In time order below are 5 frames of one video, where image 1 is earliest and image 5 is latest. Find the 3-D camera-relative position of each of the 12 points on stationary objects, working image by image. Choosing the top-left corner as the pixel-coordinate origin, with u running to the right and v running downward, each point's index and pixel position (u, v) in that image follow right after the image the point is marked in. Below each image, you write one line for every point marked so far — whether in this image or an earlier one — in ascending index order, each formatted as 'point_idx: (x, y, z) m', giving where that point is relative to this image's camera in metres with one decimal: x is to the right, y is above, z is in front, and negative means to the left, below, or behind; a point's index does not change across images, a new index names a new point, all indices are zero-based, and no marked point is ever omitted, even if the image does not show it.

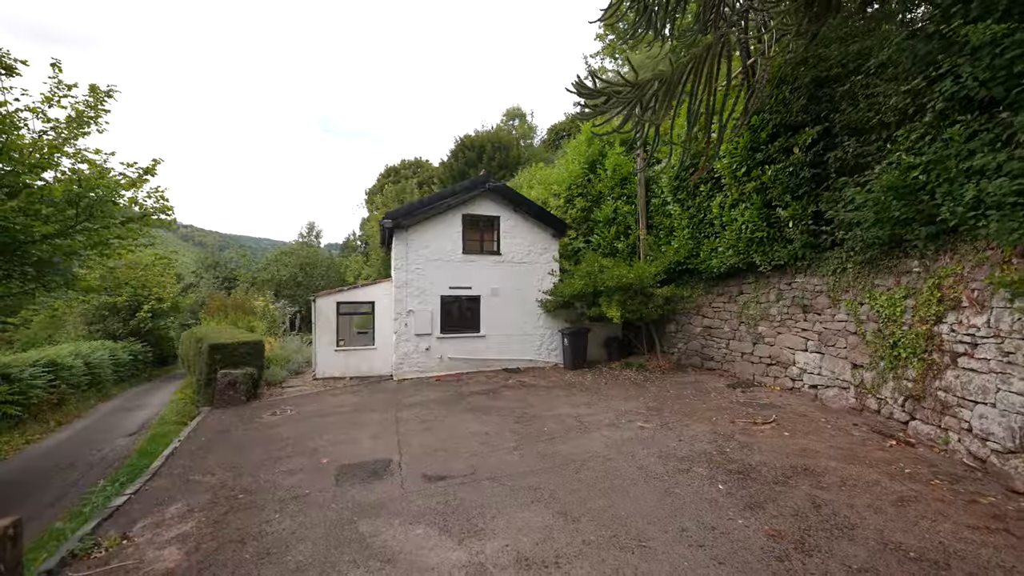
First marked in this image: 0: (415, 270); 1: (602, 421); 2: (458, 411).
0: (-2.8, +0.5, +10.0) m
1: (+1.6, -2.3, +5.9) m
2: (-1.0, -2.4, +6.8) m
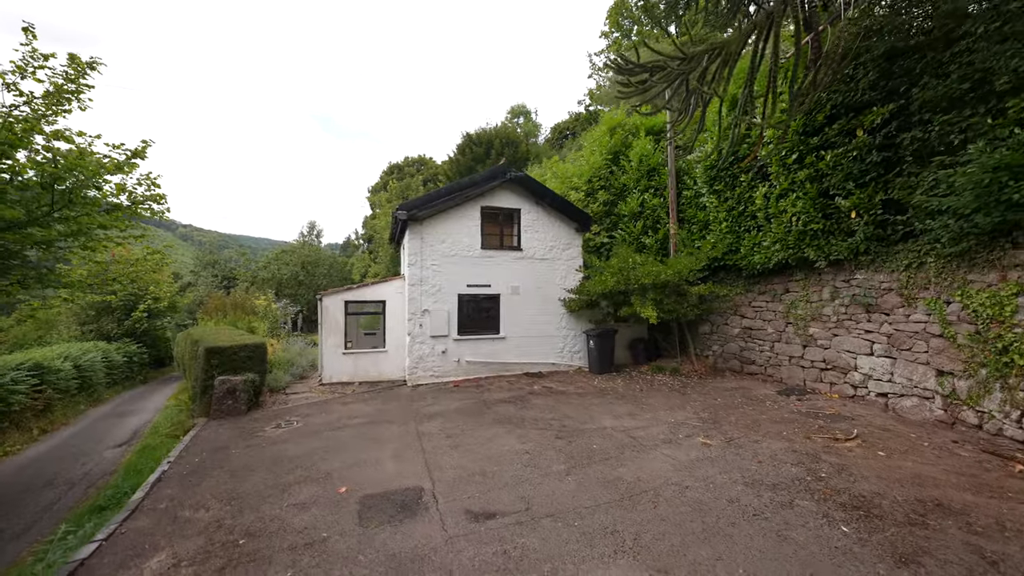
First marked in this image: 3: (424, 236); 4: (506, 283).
0: (-2.2, +0.6, +9.3) m
1: (+2.2, -2.2, +5.2) m
2: (-0.4, -2.4, +6.0) m
3: (-2.3, +1.4, +9.3) m
4: (-0.2, +0.1, +9.9) m
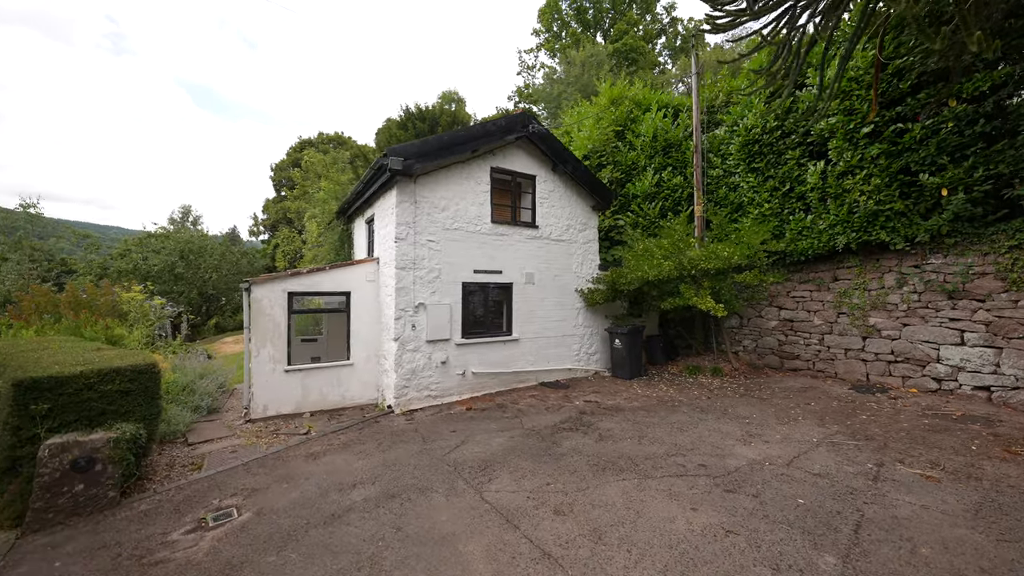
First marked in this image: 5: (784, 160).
0: (-1.6, +0.9, +6.6) m
1: (+3.6, -2.0, +3.6) m
2: (+0.8, -2.1, +3.9) m
3: (-1.7, +1.7, +6.6) m
4: (+0.2, +0.4, +7.7) m
5: (+6.1, +2.9, +7.8) m
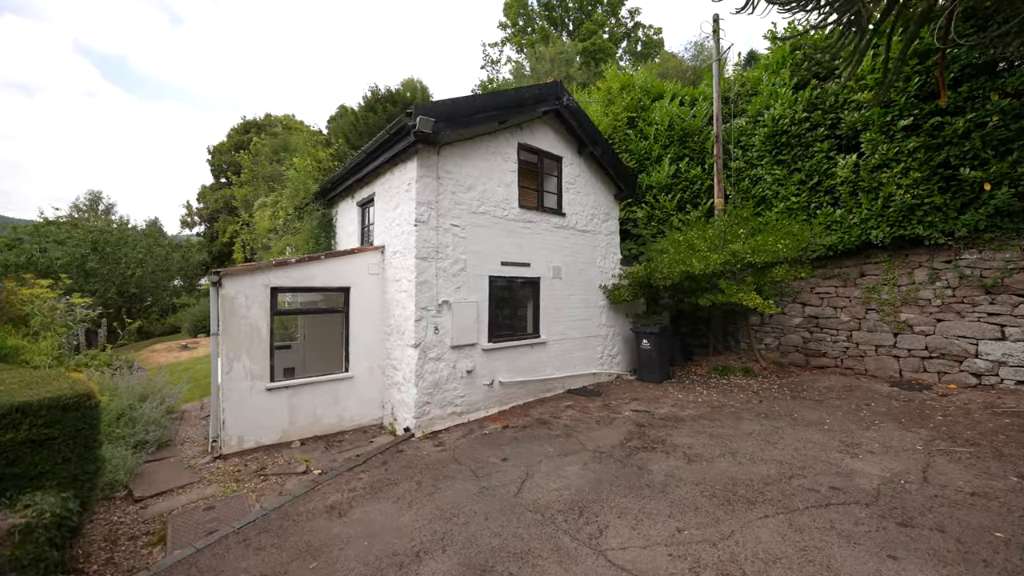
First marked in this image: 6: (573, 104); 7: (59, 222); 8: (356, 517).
0: (-1.0, +1.0, +5.5) m
1: (+4.6, -1.9, +3.2) m
2: (+1.8, -2.0, +3.1) m
3: (-1.1, +1.7, +5.4) m
4: (+0.7, +0.5, +6.8) m
5: (+6.5, +3.0, +7.6) m
6: (+1.2, +3.5, +6.8) m
7: (-21.4, +3.1, +16.6) m
8: (-1.5, -2.1, +3.3) m
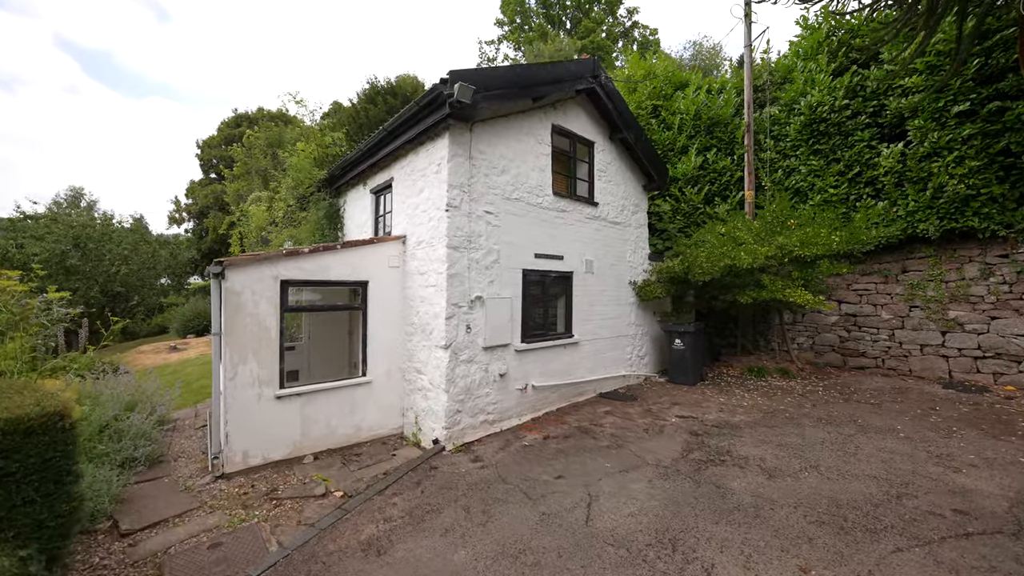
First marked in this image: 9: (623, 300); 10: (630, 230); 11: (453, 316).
0: (-0.4, +1.0, +4.9) m
1: (+5.2, -1.8, +2.7) m
2: (+2.4, -1.9, +2.6) m
3: (-0.5, +1.8, +4.8) m
4: (+1.2, +0.6, +6.2) m
5: (+7.0, +3.0, +7.2) m
6: (+1.7, +3.6, +6.2) m
7: (-21.1, +3.2, +15.5) m
8: (-0.9, -2.0, +2.7) m
9: (+2.2, -0.2, +7.1) m
10: (+2.5, +1.2, +7.3) m
11: (-0.8, -0.4, +4.6) m
